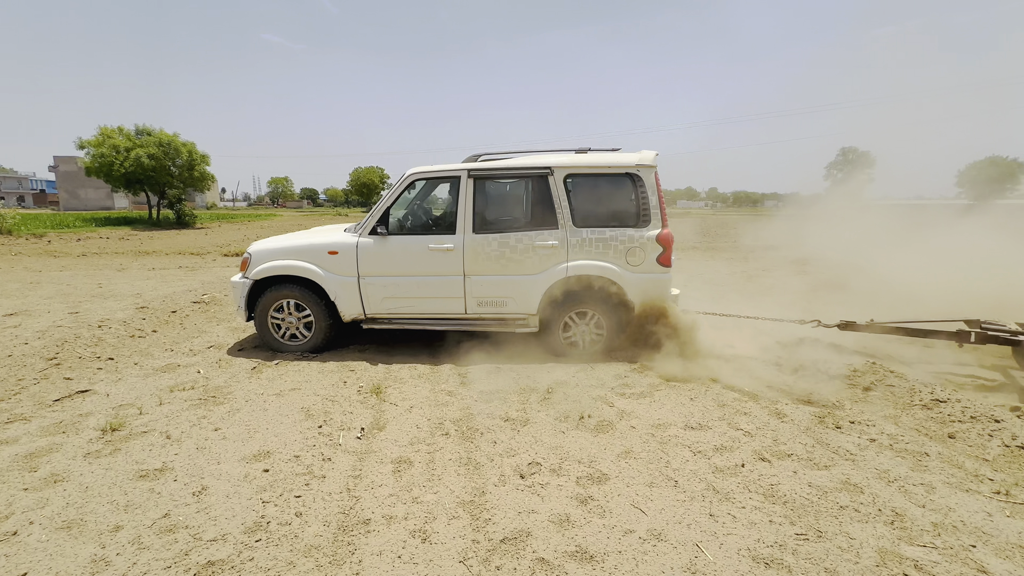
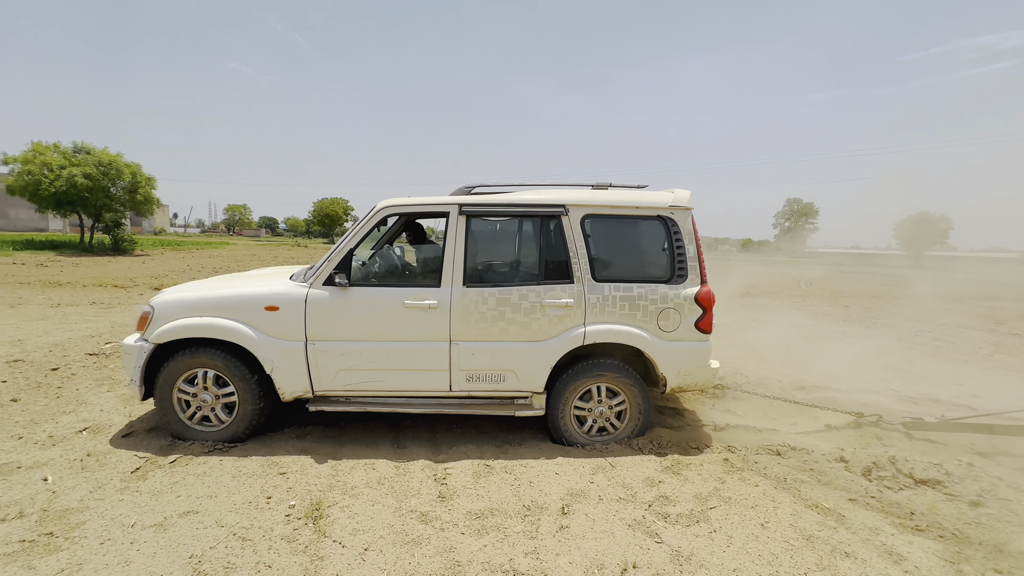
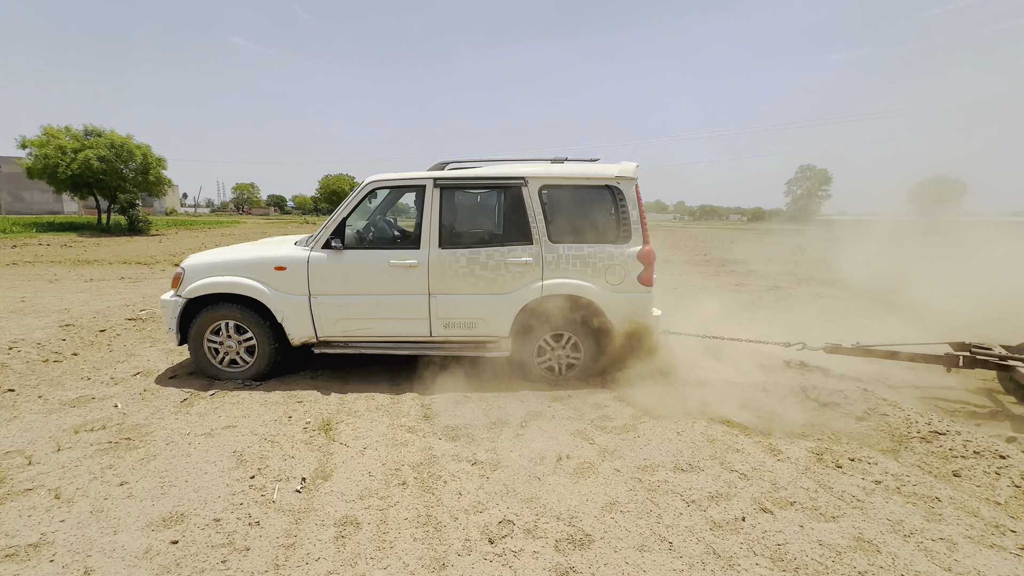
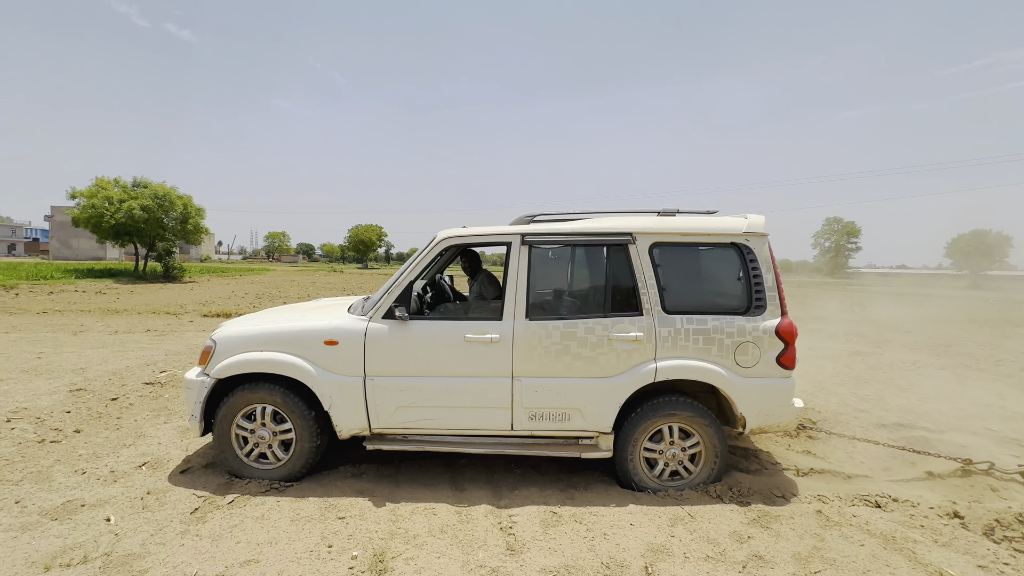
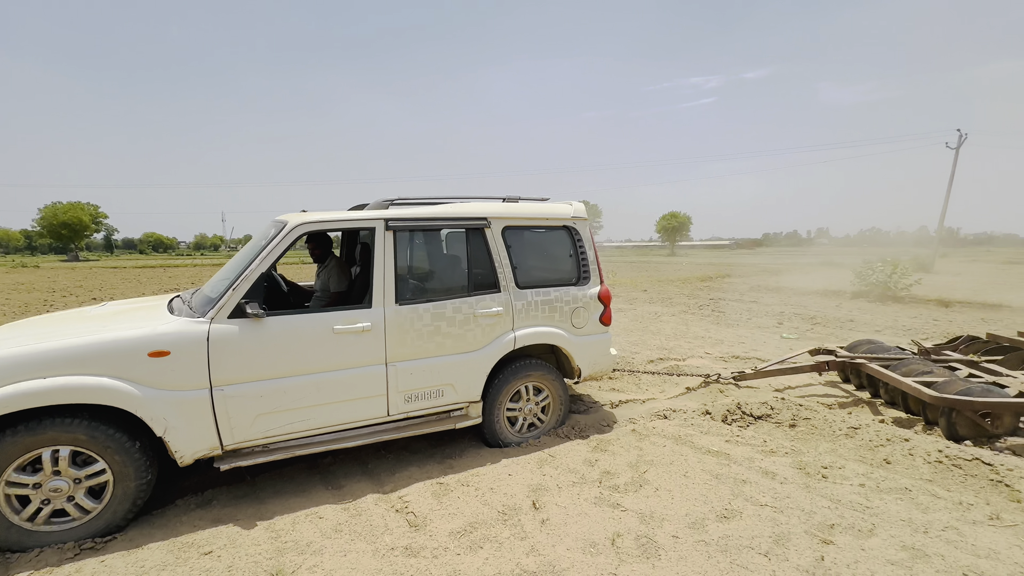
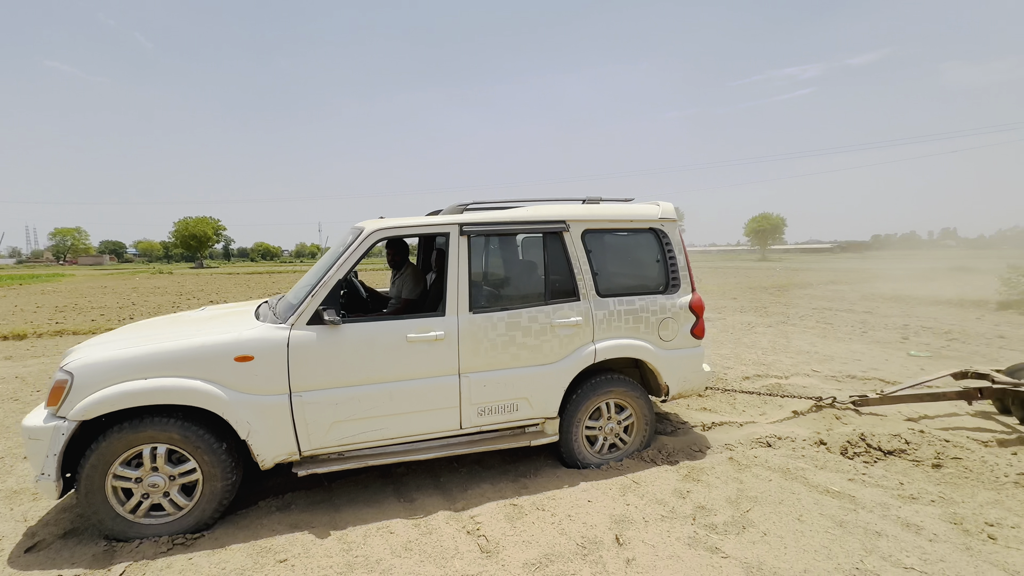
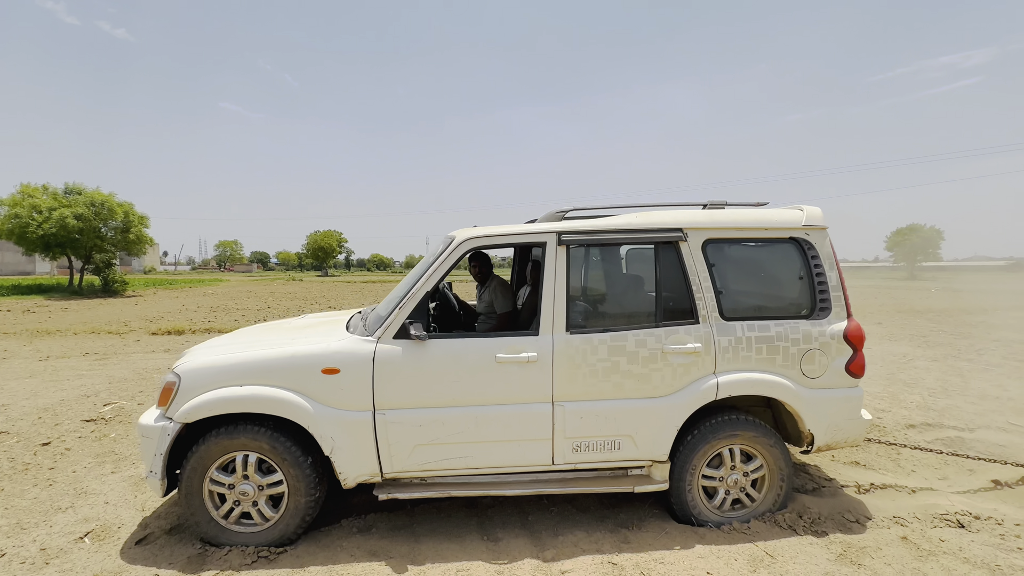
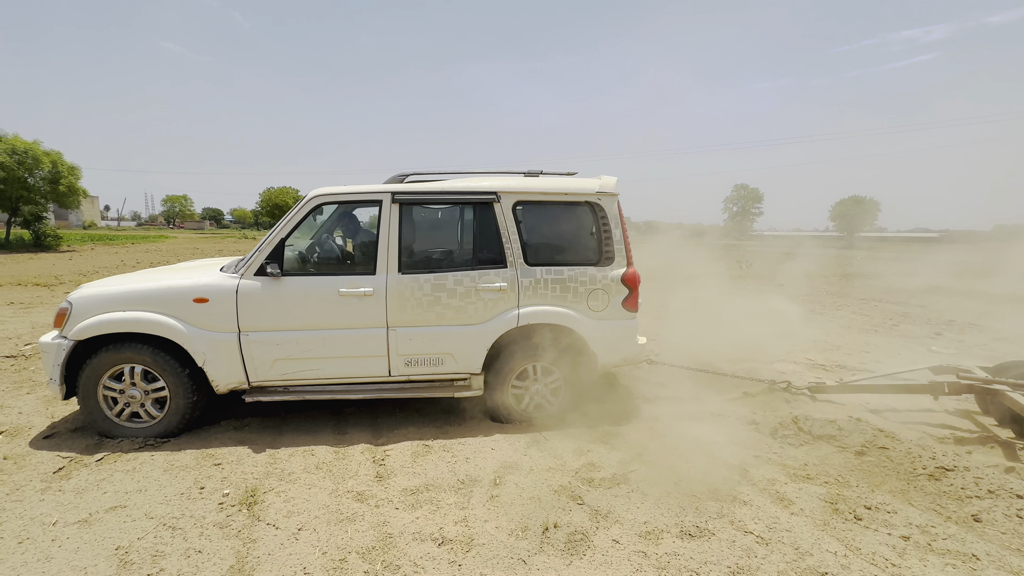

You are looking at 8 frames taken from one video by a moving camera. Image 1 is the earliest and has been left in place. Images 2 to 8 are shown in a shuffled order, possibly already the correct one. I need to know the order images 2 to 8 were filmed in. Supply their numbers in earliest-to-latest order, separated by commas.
3, 8, 2, 4, 7, 6, 5
